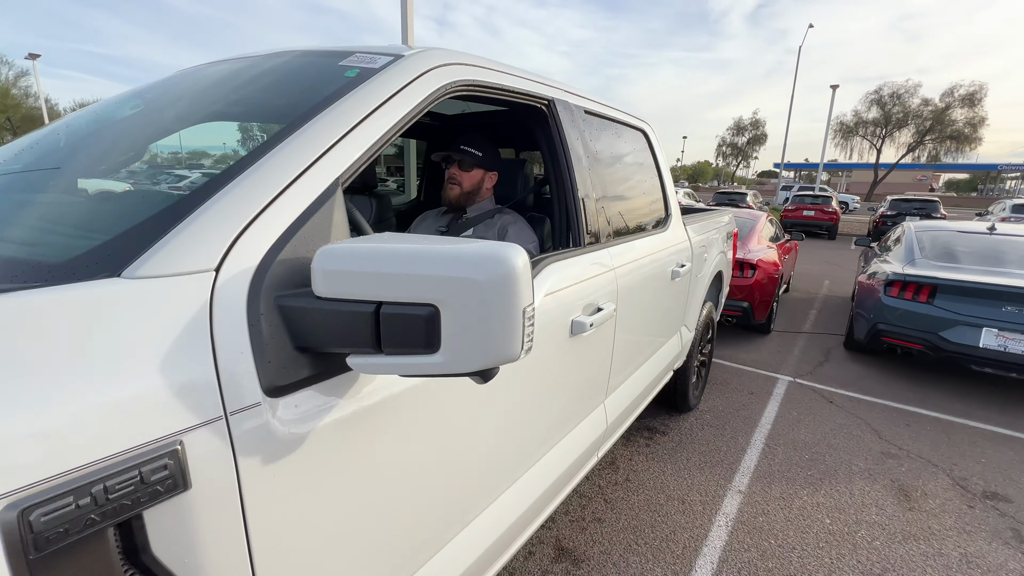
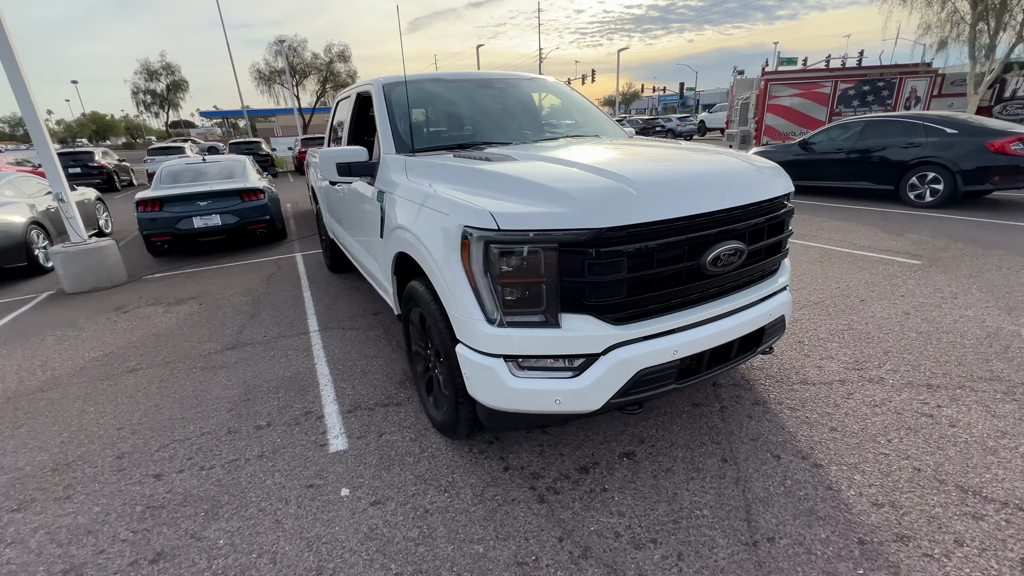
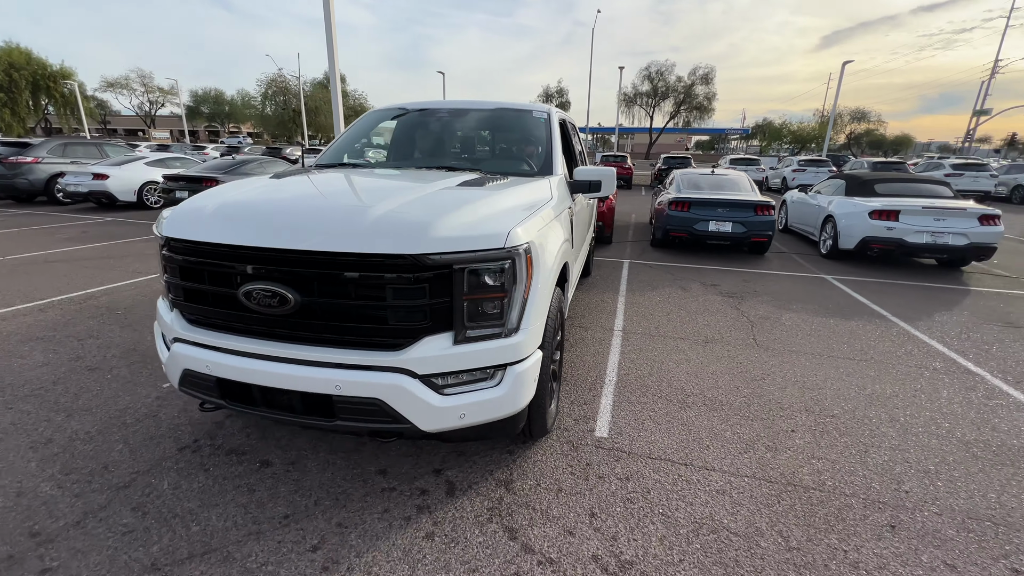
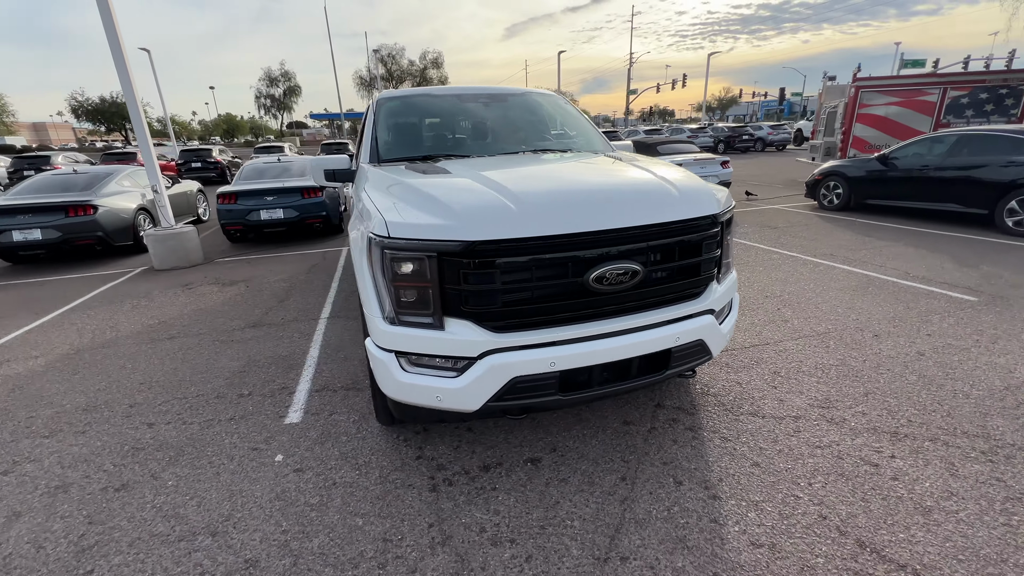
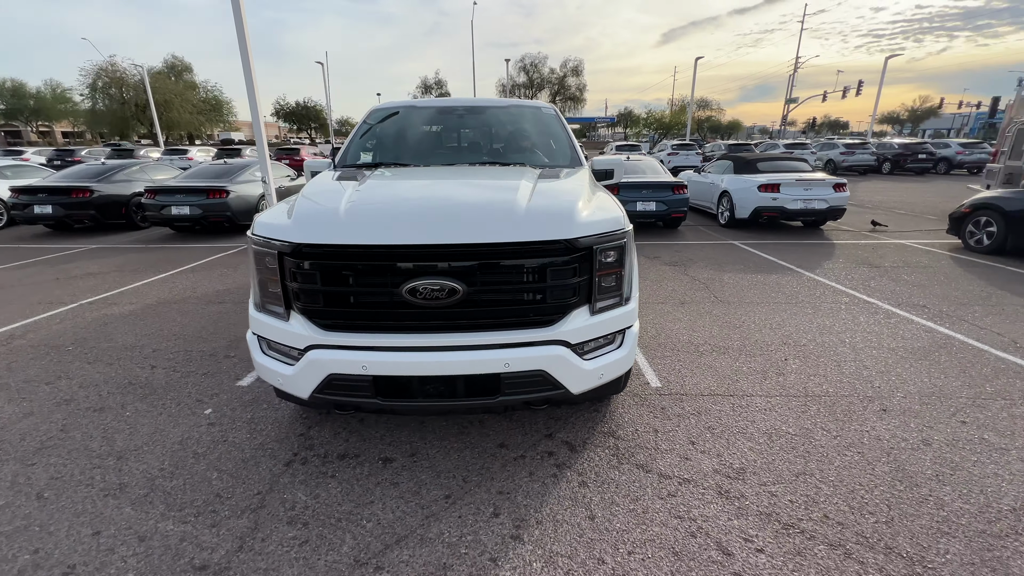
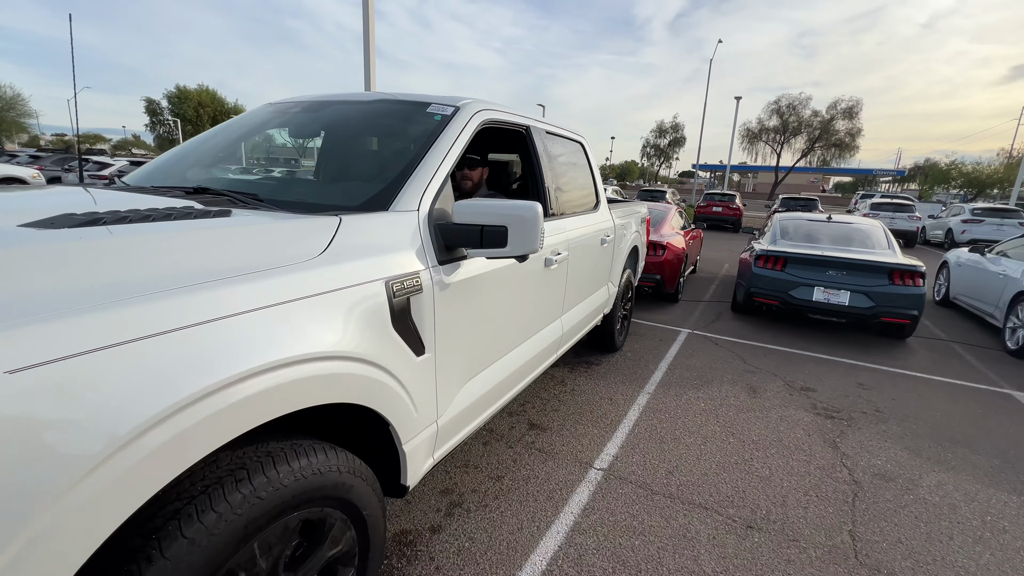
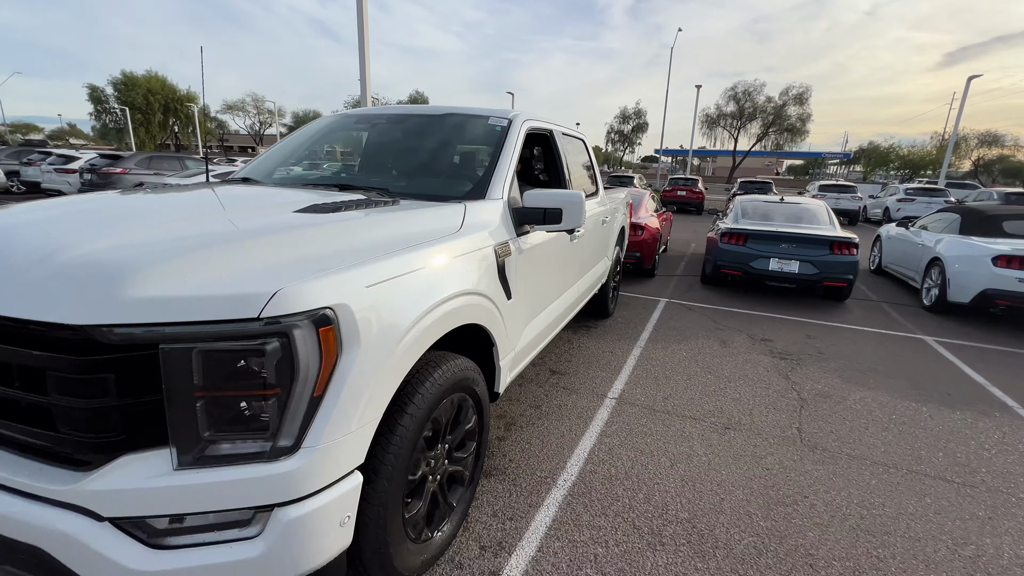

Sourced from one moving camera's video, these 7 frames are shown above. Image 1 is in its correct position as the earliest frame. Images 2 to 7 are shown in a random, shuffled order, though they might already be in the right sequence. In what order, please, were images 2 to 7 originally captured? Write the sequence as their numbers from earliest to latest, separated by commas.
6, 7, 3, 5, 4, 2
